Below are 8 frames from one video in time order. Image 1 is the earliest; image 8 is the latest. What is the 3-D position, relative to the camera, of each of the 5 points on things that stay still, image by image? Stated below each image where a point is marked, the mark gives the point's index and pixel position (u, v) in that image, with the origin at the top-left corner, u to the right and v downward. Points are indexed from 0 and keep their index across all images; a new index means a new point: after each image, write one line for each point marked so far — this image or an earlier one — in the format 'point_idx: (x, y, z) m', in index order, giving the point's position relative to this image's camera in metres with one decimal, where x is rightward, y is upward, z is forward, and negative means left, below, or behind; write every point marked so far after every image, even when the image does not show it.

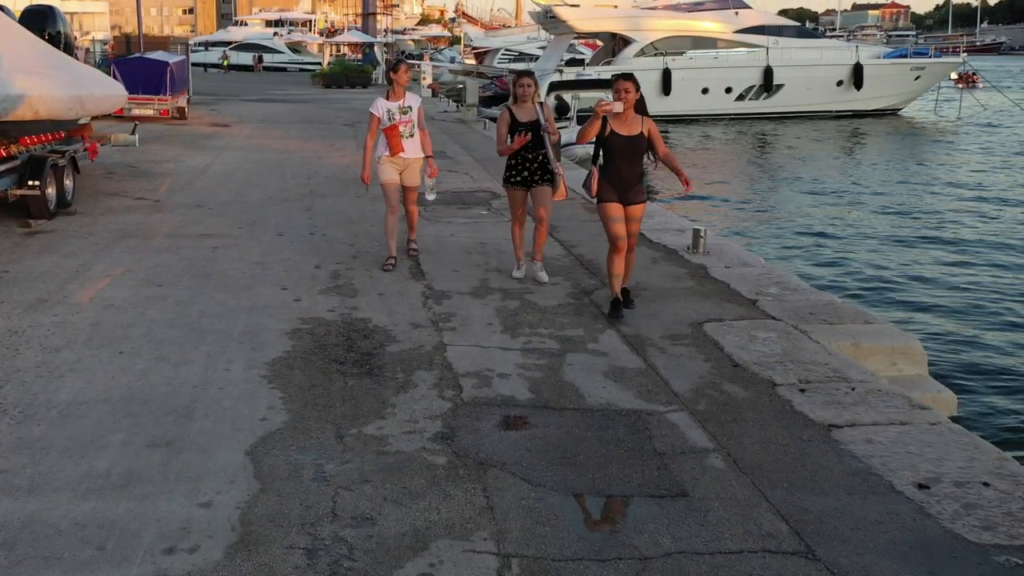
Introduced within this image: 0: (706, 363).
0: (+1.0, -0.4, +5.5) m
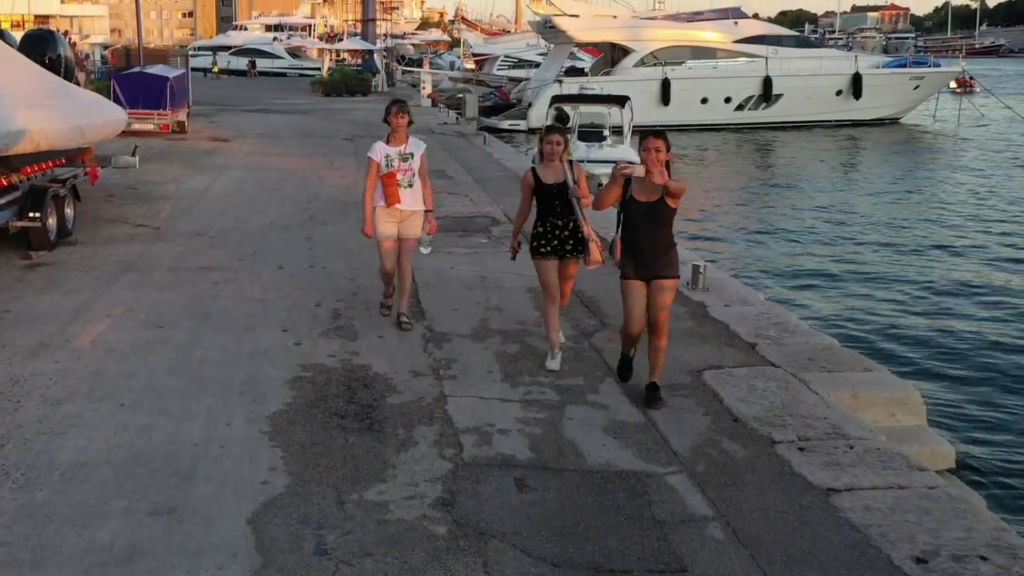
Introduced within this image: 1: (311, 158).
0: (+1.0, -0.7, +5.5) m
1: (-3.6, +2.3, +18.8) m
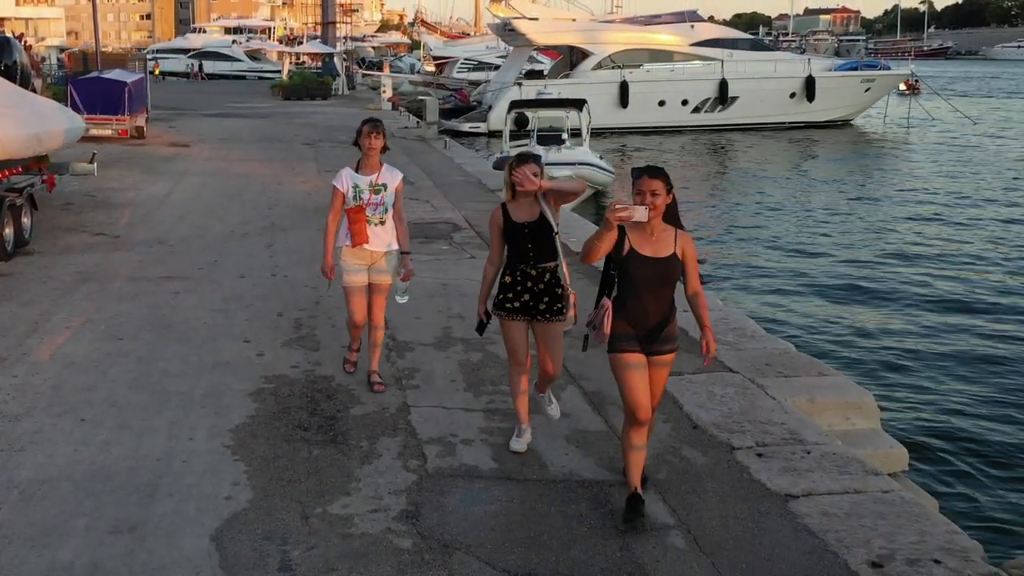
0: (+0.8, -0.7, +5.6) m
1: (-4.3, +2.2, +18.7) m
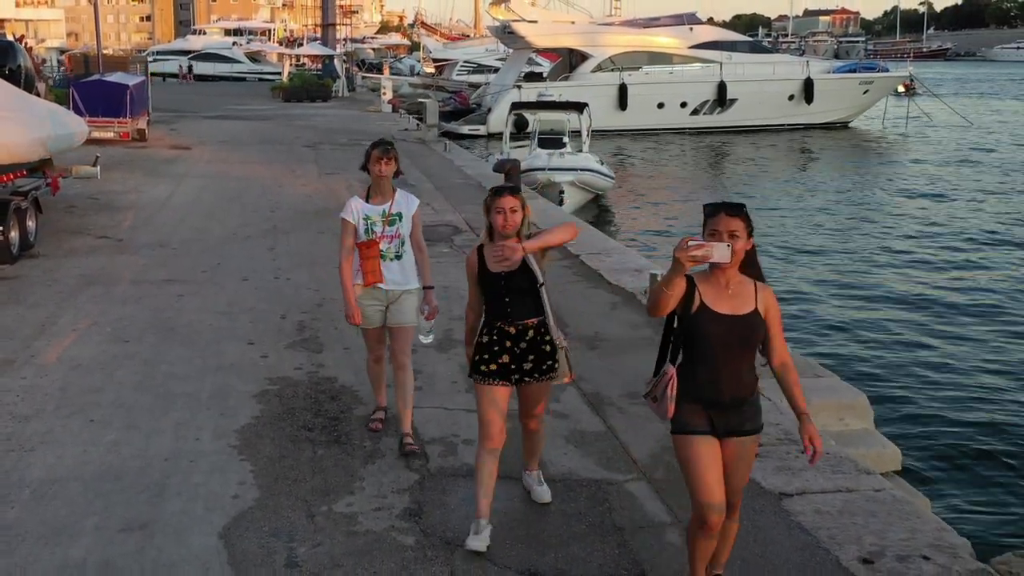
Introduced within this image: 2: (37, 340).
0: (+0.8, -0.8, +5.7) m
1: (-4.3, +2.2, +18.8) m
2: (-3.4, -0.4, +7.4) m
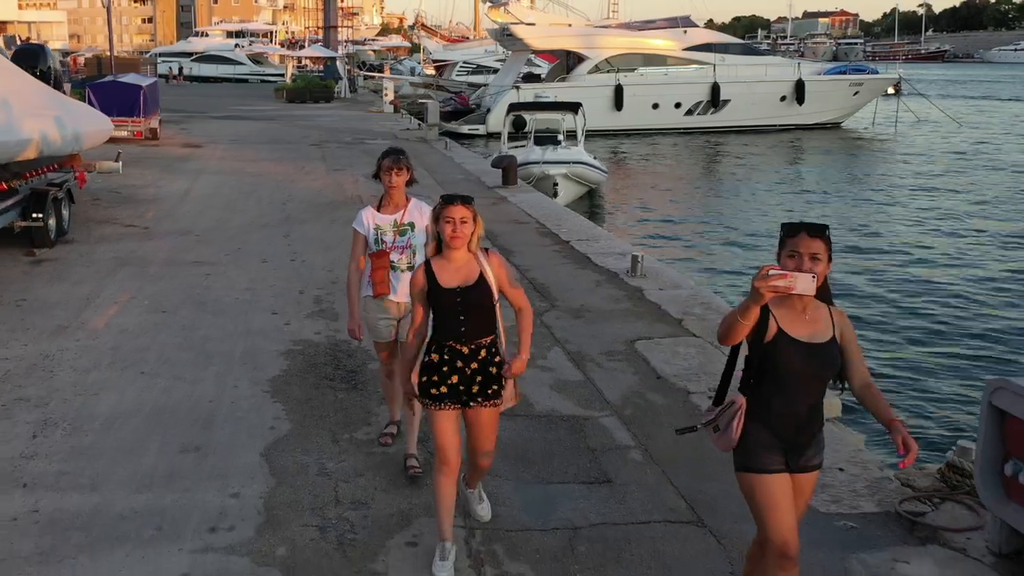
0: (+0.8, -0.6, +6.7) m
1: (-4.4, +2.4, +19.8) m
2: (-3.4, -0.2, +8.4) m
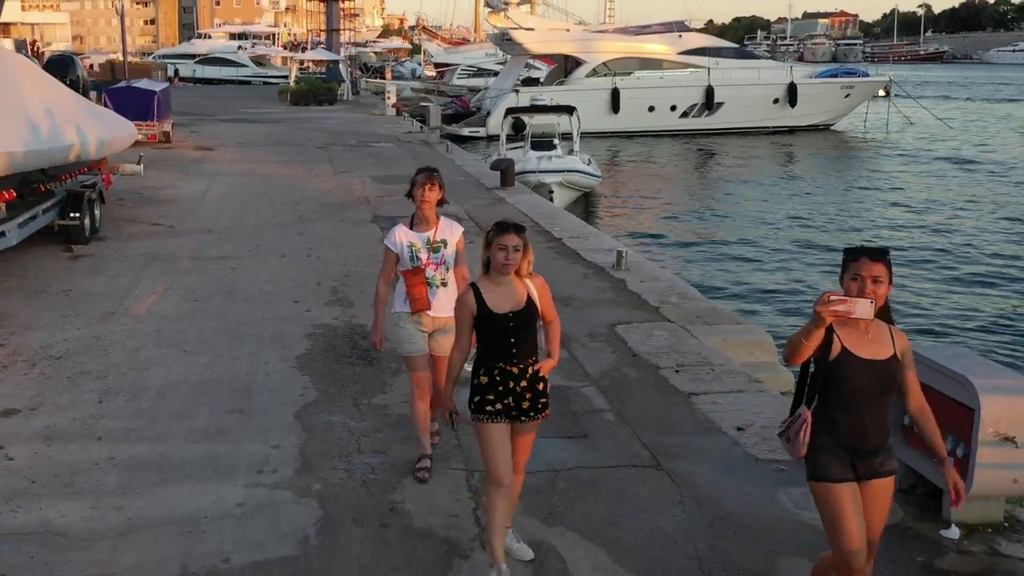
0: (+0.7, -0.5, +7.7) m
1: (-4.4, +2.4, +20.8) m
2: (-3.5, -0.1, +9.4) m
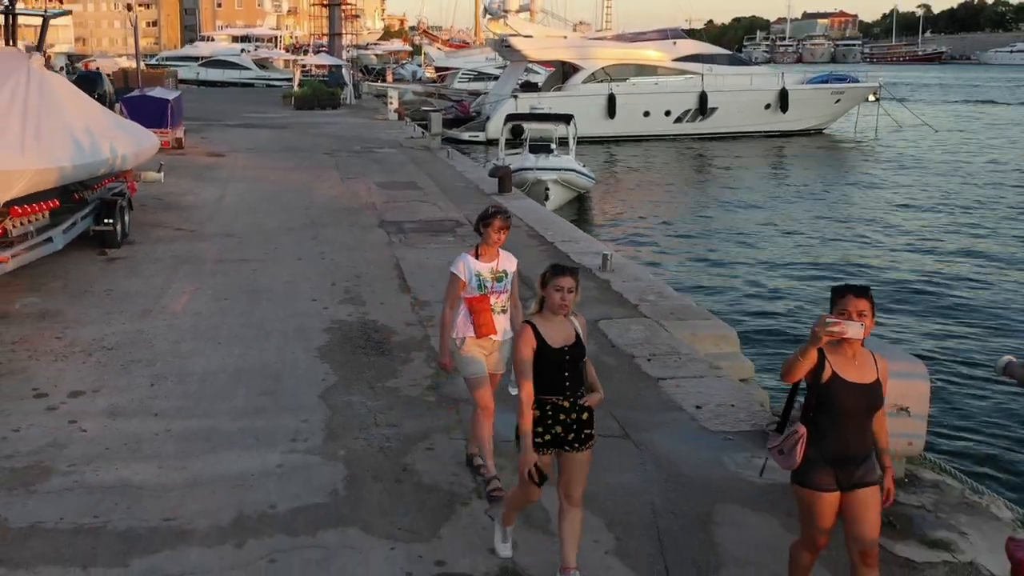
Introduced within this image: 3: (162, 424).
0: (+0.7, -0.5, +8.8) m
1: (-4.5, +2.4, +21.9) m
2: (-3.5, -0.1, +10.5) m
3: (-2.3, -0.9, +6.9) m
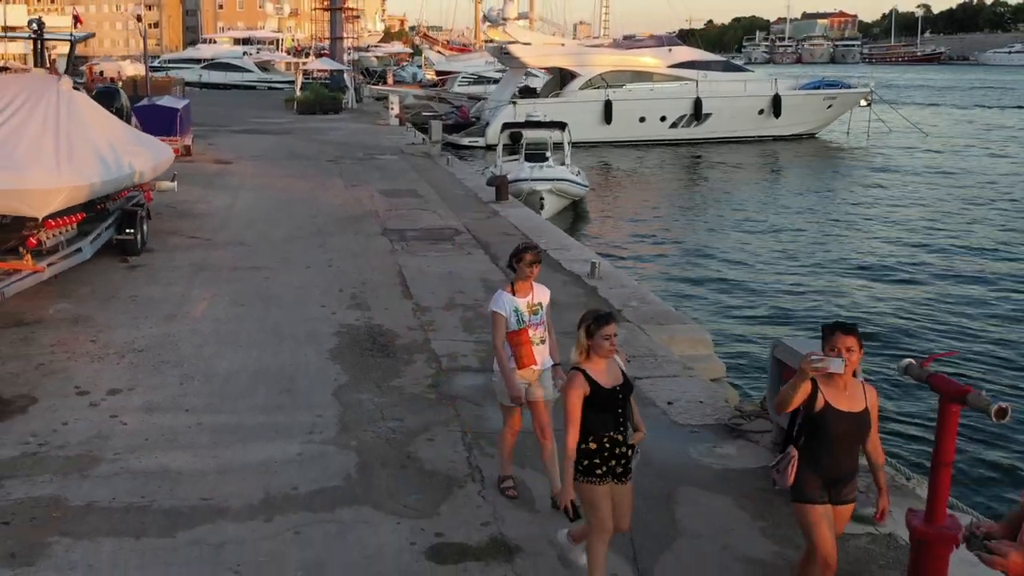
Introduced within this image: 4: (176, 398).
0: (+0.6, -0.6, +9.6) m
1: (-4.5, +2.4, +22.7) m
2: (-3.6, -0.2, +11.3) m
3: (-2.4, -1.0, +7.8) m
4: (-2.7, -0.9, +8.2) m
